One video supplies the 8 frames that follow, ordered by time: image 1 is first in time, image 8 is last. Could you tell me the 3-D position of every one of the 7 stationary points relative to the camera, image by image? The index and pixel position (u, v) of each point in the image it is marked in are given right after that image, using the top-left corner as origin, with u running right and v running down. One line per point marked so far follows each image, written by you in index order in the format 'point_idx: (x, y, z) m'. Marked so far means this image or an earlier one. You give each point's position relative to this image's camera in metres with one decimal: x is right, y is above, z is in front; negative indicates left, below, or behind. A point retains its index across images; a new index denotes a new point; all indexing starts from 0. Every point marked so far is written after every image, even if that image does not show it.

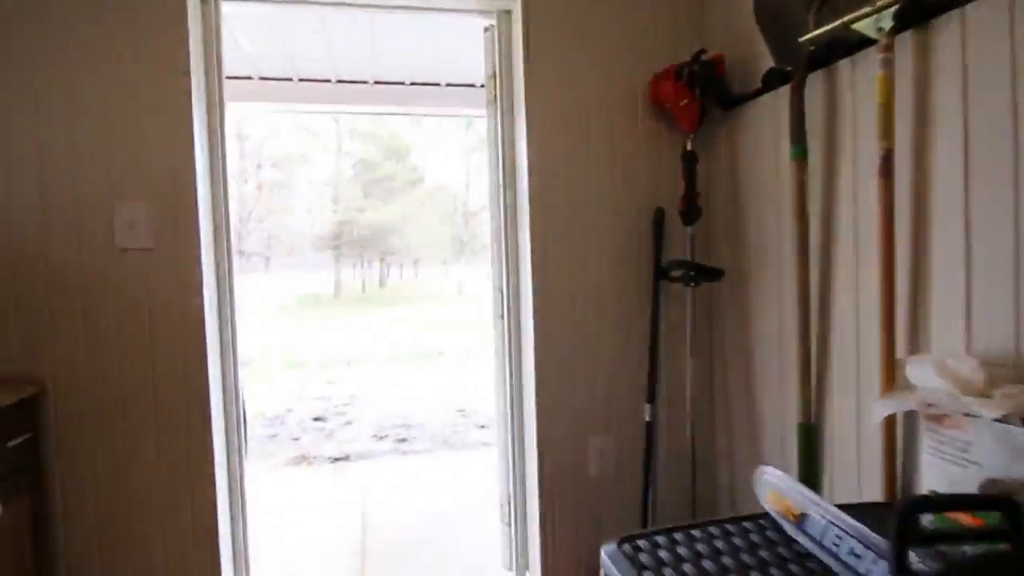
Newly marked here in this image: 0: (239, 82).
0: (-2.3, +1.7, +4.0) m
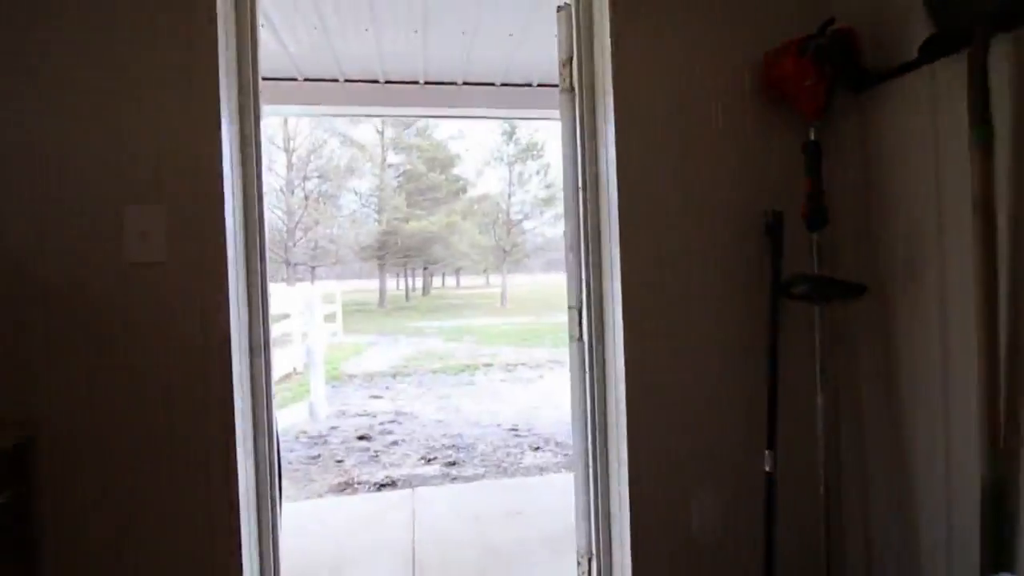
0: (-1.8, +1.6, +3.9) m
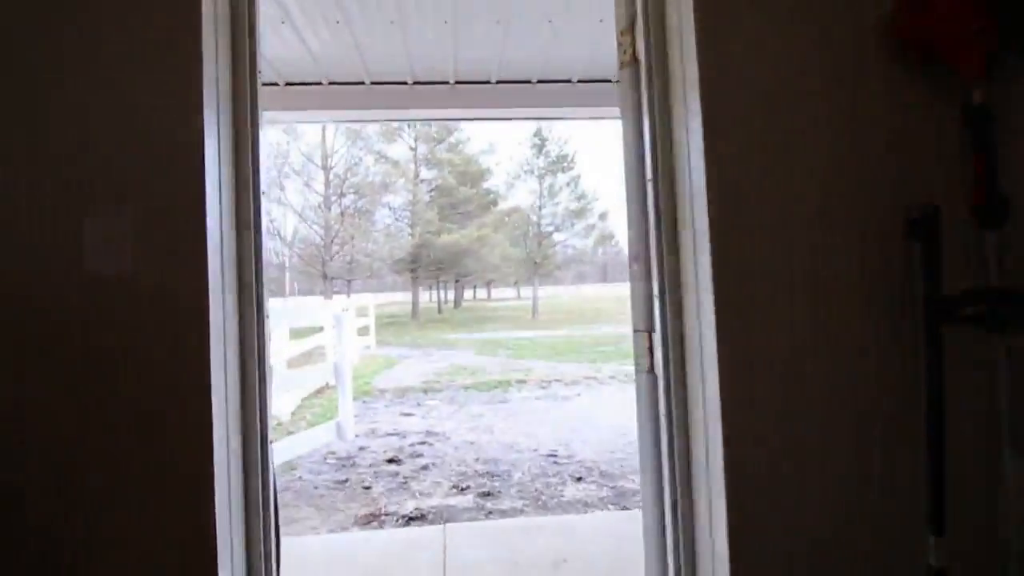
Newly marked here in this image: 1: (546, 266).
0: (-1.5, +1.5, +3.7) m
1: (+0.9, +0.8, +18.3) m
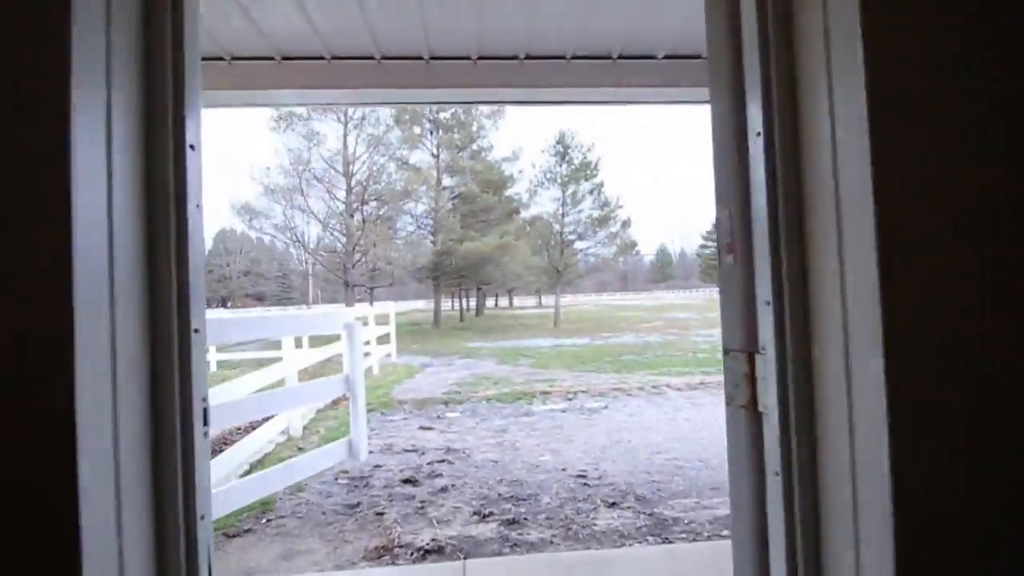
0: (-1.3, +1.5, +3.3) m
1: (+1.7, +0.5, +17.8) m
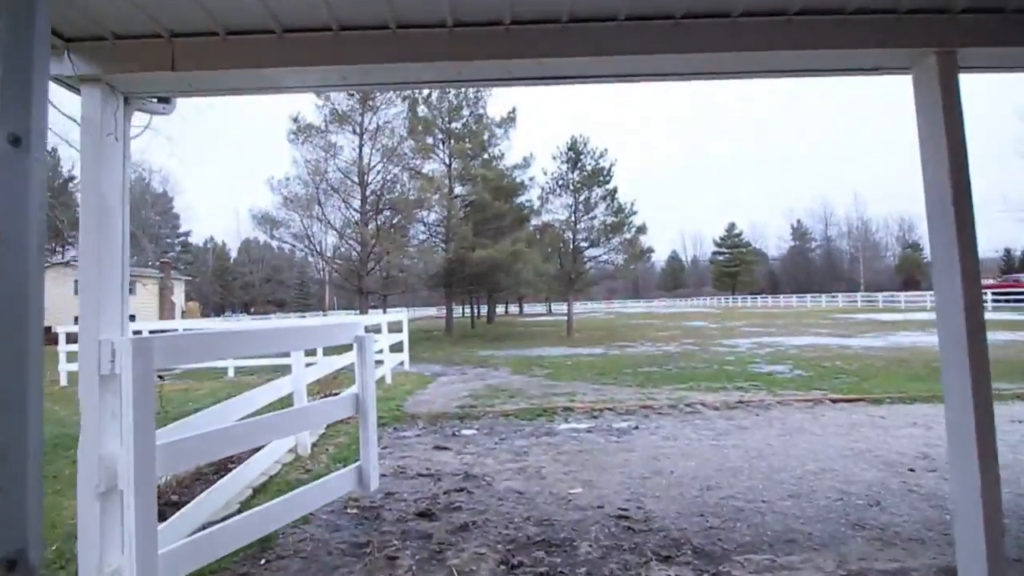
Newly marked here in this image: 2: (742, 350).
0: (-1.1, +1.4, +2.8) m
1: (+2.5, +0.2, +17.2) m
2: (+5.5, -1.5, +11.9) m
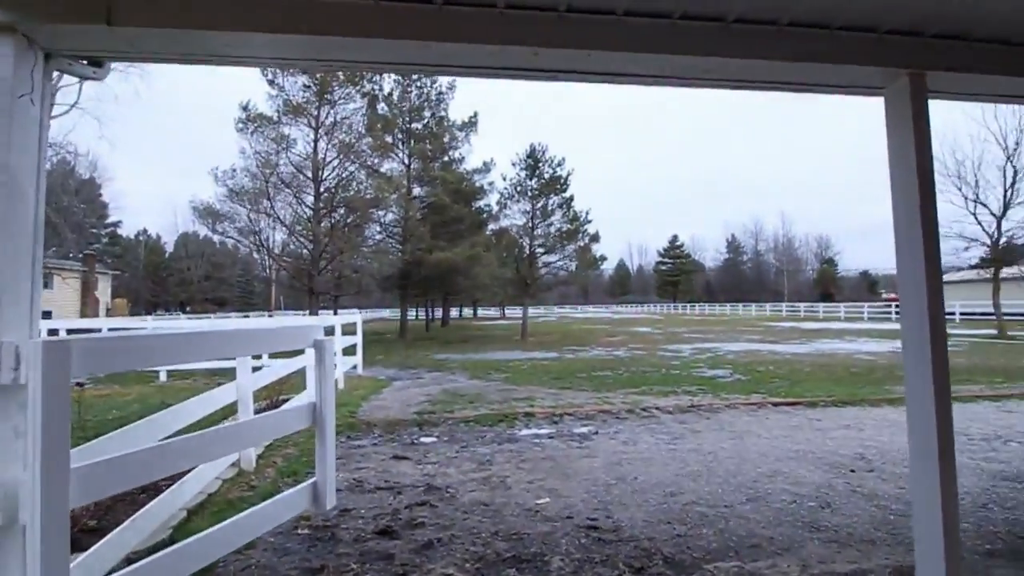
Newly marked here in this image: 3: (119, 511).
0: (-1.2, +1.4, +2.6) m
1: (+0.9, 0.0, +17.3) m
2: (+4.5, -1.7, +12.3) m
3: (-3.2, -1.8, +4.0) m
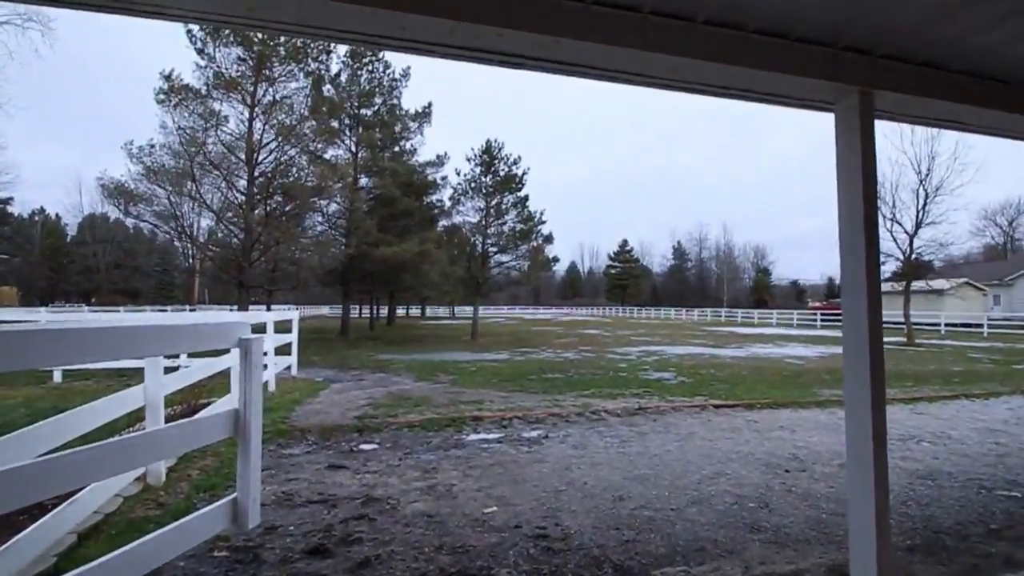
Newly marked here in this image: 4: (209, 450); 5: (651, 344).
0: (-1.4, +1.4, +2.3) m
1: (-1.0, 0.0, +17.1) m
2: (+3.1, -1.8, +12.5) m
3: (-3.6, -1.7, +3.4) m
4: (-3.3, -1.8, +5.4) m
5: (+4.4, -1.8, +15.7) m
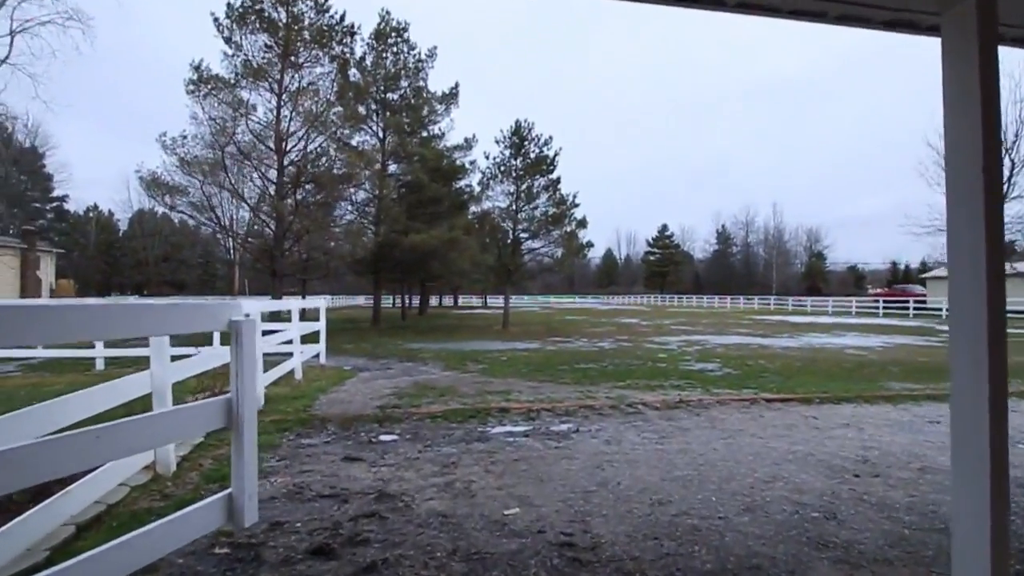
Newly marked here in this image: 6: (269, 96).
0: (-1.4, +1.6, +2.0) m
1: (+0.2, +0.4, +16.8) m
2: (+3.9, -1.4, +11.9) m
3: (-3.4, -1.6, +3.3) m
4: (-3.0, -1.6, +5.3) m
5: (+5.5, -1.4, +14.9) m
6: (-5.7, +4.5, +11.8) m
